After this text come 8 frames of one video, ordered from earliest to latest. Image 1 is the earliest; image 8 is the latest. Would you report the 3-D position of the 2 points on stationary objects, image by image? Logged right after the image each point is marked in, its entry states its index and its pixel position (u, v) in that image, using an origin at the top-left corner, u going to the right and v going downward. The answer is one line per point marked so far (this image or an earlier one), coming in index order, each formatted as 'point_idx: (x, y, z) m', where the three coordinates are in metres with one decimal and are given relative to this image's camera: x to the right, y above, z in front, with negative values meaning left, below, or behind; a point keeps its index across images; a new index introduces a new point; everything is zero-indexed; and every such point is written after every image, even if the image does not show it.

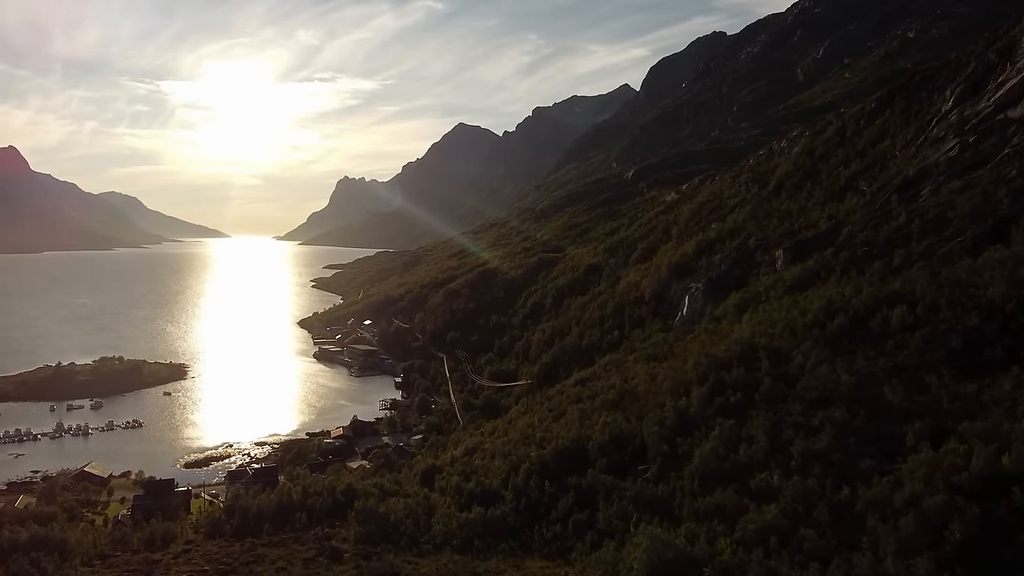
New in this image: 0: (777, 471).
0: (+5.5, -3.8, +13.5) m
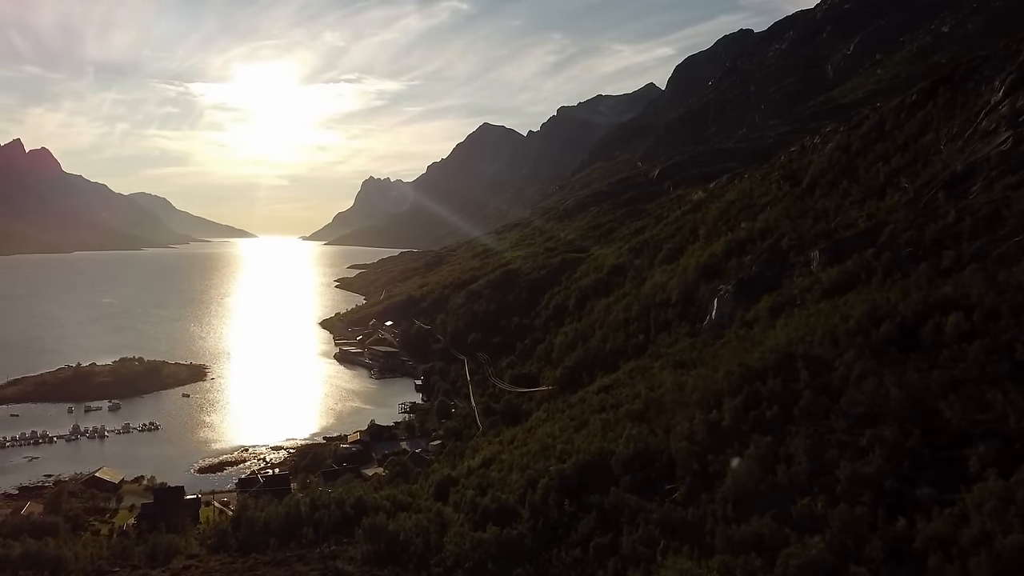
0: (+5.8, -3.9, +12.2) m
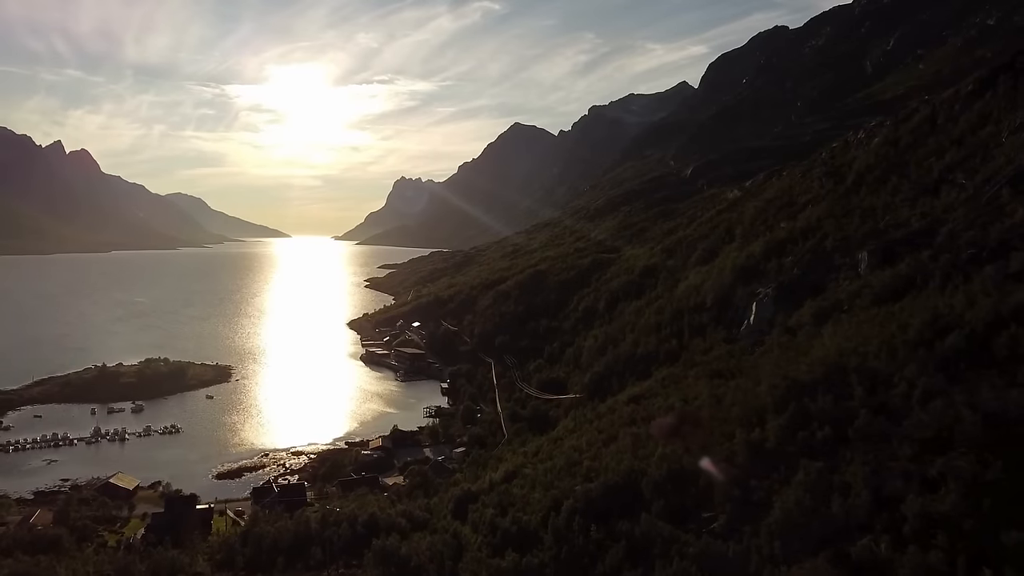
0: (+6.2, -4.1, +10.6) m
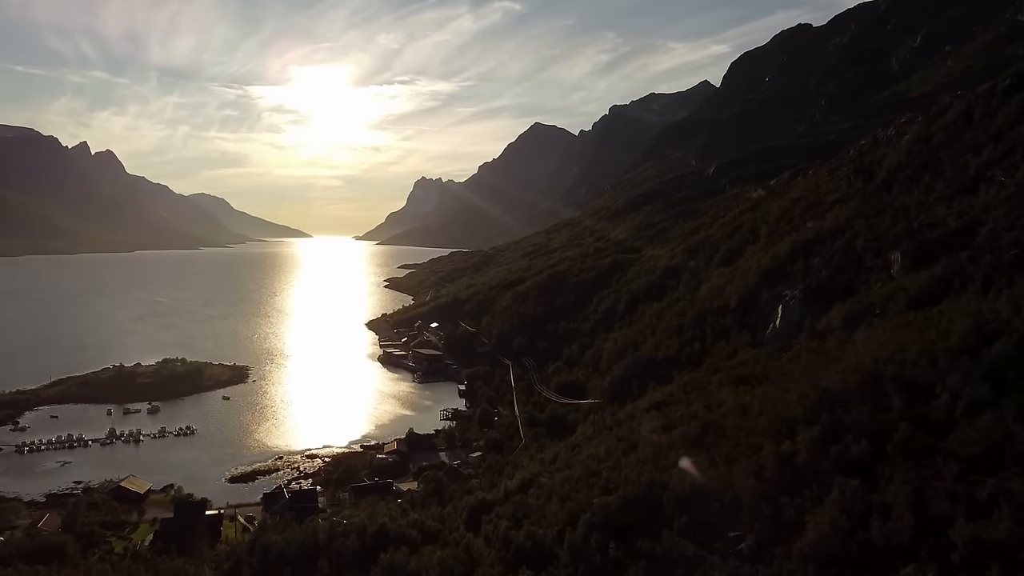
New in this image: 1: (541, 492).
0: (+6.3, -4.2, +9.8) m
1: (+0.8, -5.8, +18.4) m
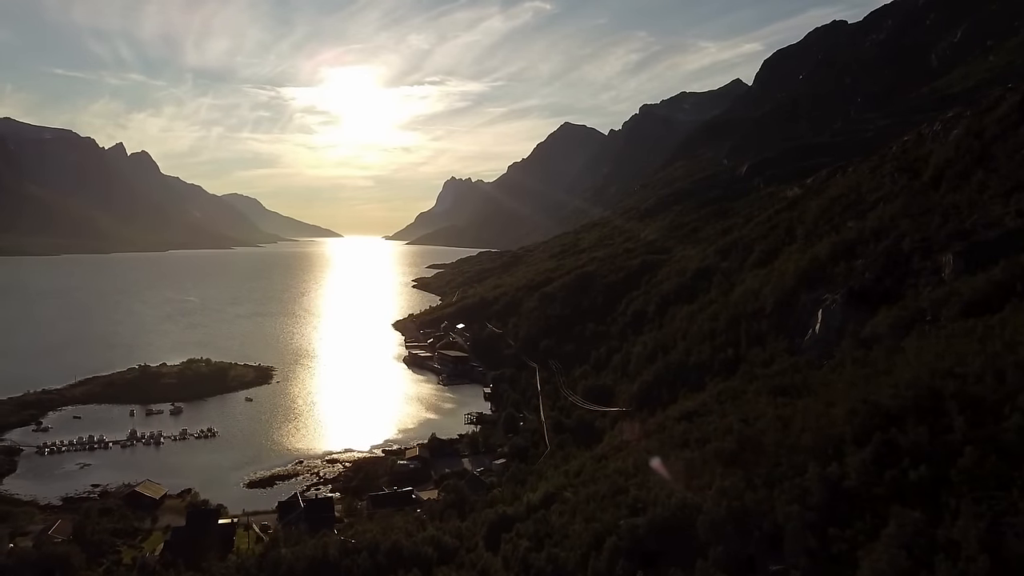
0: (+6.5, -4.3, +8.4) m
1: (+1.4, -5.9, +17.3) m
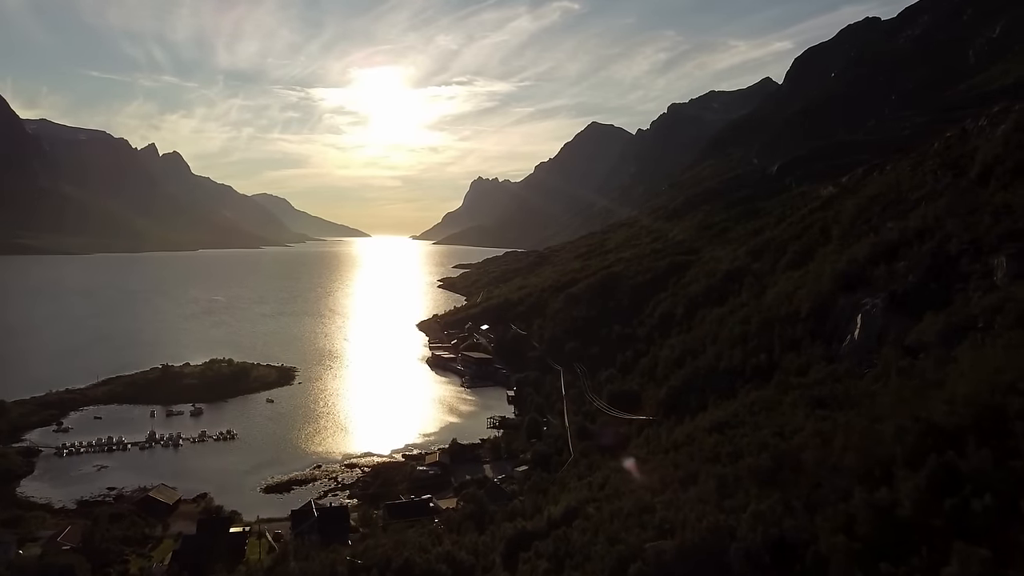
0: (+6.7, -4.5, +7.3) m
1: (+1.9, -6.0, +16.3) m
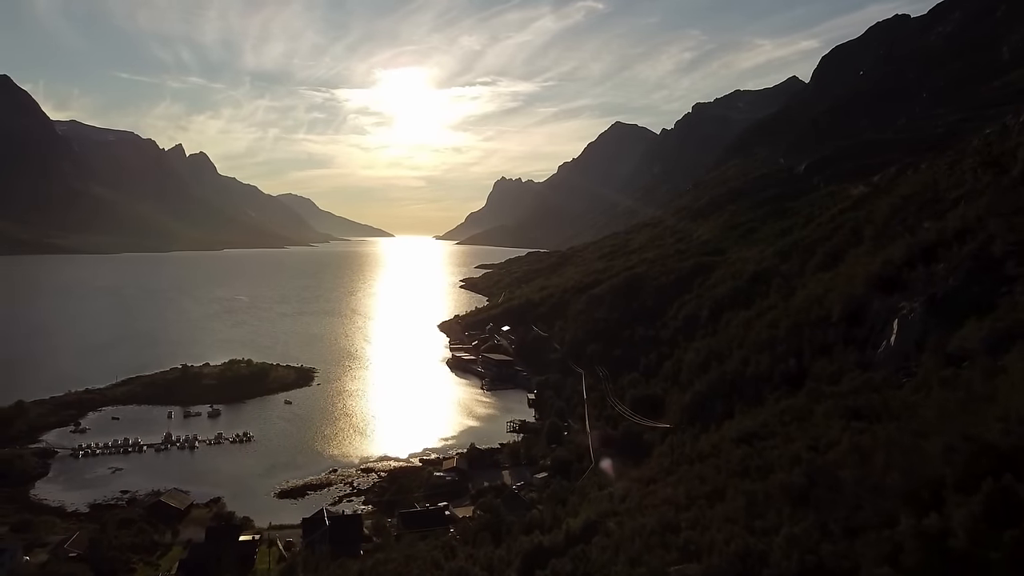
0: (+6.7, -4.6, +6.2) m
1: (+2.3, -6.1, +15.5) m
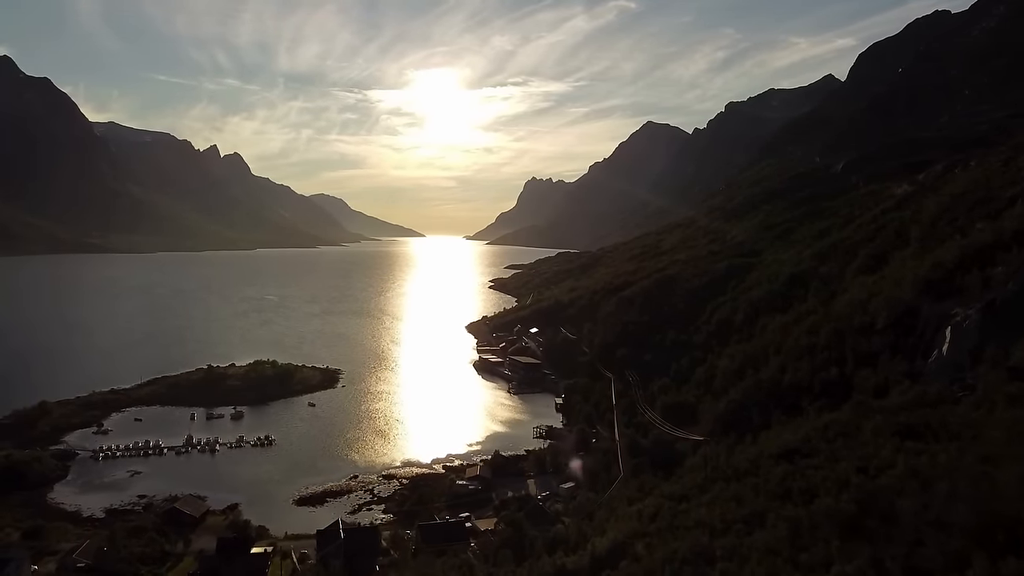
0: (+6.7, -4.7, +4.9) m
1: (+2.7, -6.2, +14.3) m
